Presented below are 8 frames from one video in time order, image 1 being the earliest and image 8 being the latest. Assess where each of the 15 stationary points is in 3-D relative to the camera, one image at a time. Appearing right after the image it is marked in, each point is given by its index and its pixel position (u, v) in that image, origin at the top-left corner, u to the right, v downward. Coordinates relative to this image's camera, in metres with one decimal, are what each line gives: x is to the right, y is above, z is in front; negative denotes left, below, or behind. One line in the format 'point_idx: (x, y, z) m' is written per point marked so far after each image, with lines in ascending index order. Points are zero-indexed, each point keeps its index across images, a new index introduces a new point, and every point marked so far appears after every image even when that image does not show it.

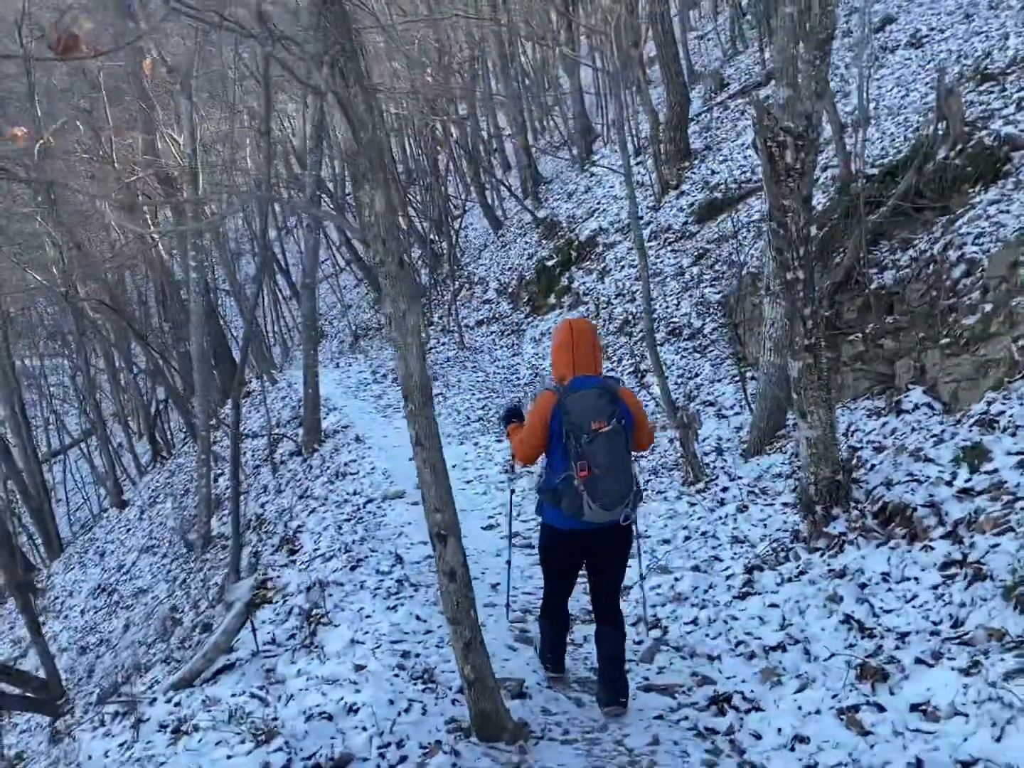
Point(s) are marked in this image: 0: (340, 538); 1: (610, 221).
0: (-1.6, -1.4, +9.6) m
1: (+1.8, +3.0, +19.6) m
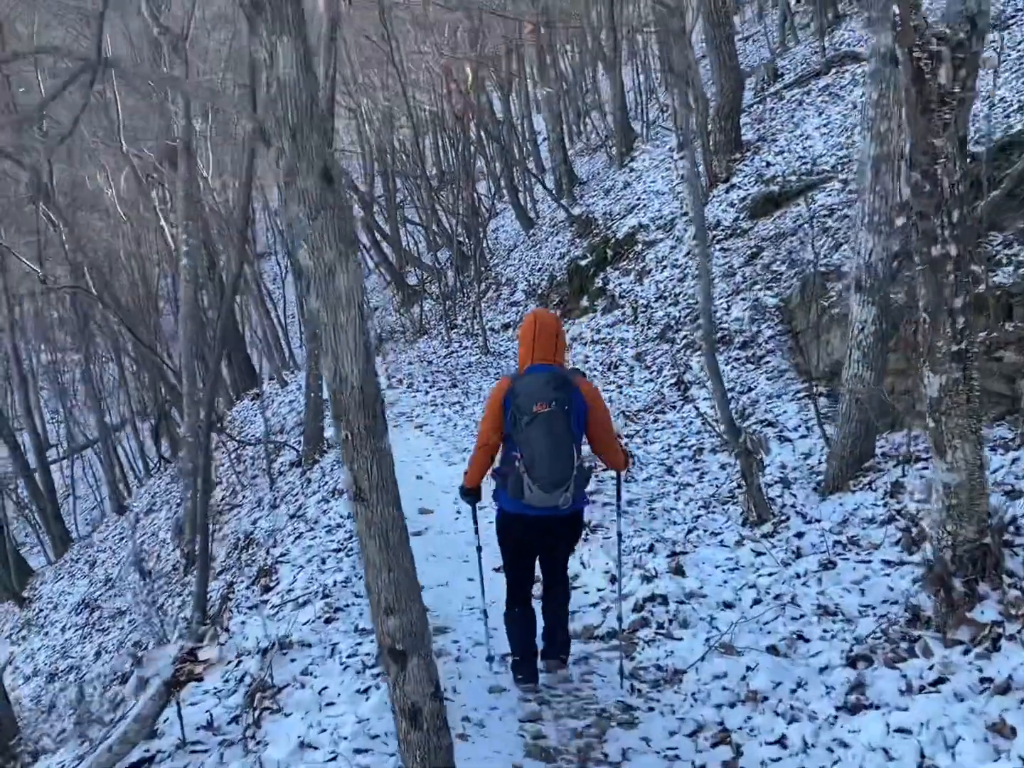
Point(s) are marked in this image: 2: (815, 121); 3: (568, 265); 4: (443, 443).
0: (-1.4, -1.4, +7.9) m
1: (+2.3, +2.8, +17.8) m
2: (+5.0, +4.3, +17.6) m
3: (+1.0, +2.2, +19.2) m
4: (-0.9, -0.7, +12.5) m
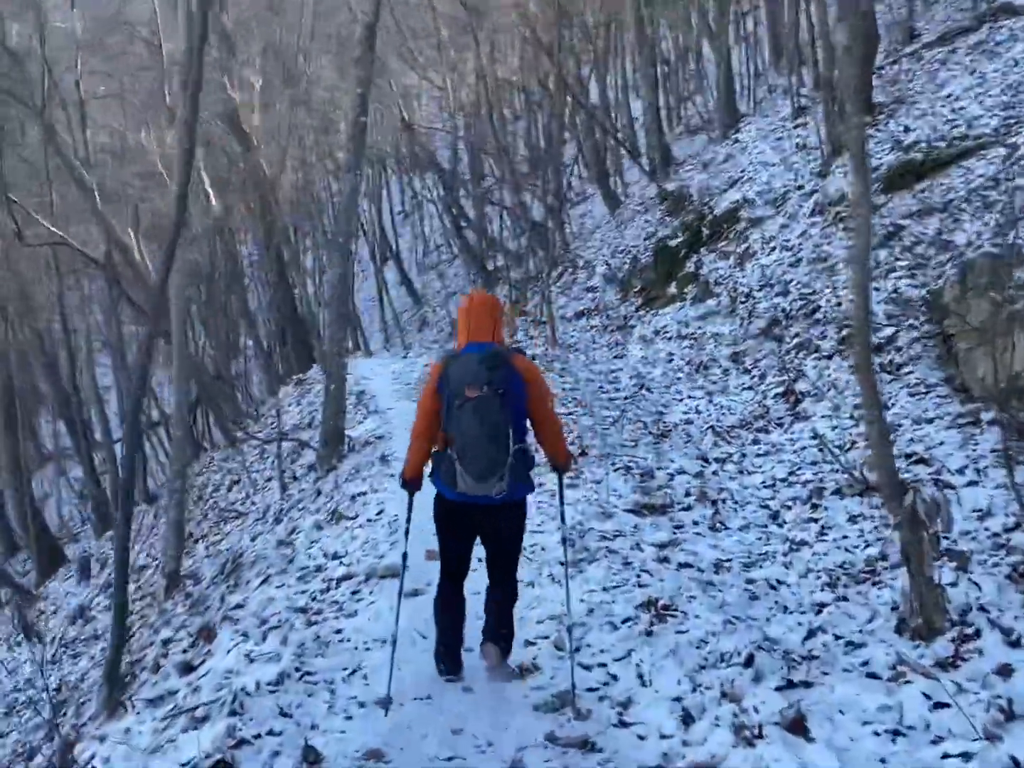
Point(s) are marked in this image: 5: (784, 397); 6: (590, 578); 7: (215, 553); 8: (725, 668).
0: (-1.3, -1.4, +5.4) m
1: (+3.4, +2.7, +14.9) m
2: (+6.1, +4.1, +14.4) m
3: (+2.2, +2.1, +16.5) m
4: (-0.4, -0.7, +9.9) m
5: (+2.5, -0.1, +9.9) m
6: (+0.5, -1.1, +6.2) m
7: (-3.1, -1.8, +11.2) m
8: (+0.9, -1.3, +4.8) m
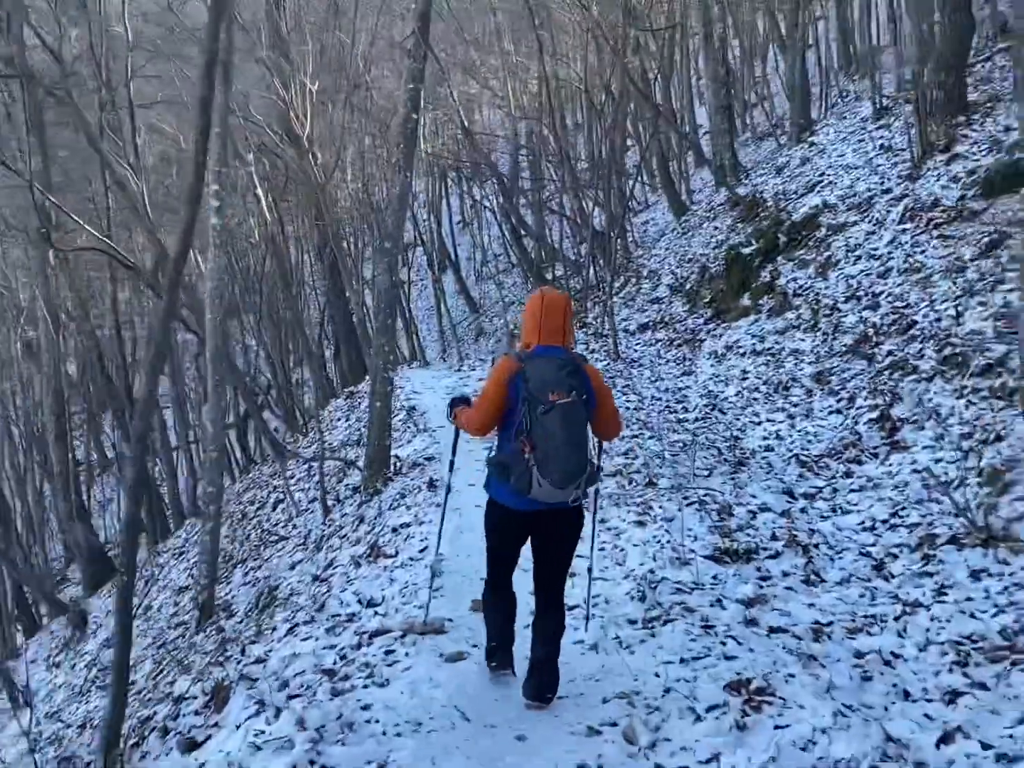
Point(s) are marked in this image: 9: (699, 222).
0: (-1.0, -1.5, +4.5) m
1: (+4.2, +2.4, +13.8) m
2: (+6.9, +3.8, +13.2) m
3: (+3.1, +1.9, +15.4) m
4: (+0.1, -0.8, +9.0) m
5: (+3.0, -0.3, +8.8) m
6: (+0.8, -1.3, +5.3) m
7: (-2.5, -1.9, +10.5) m
8: (+1.2, -1.4, +3.8) m
9: (+3.5, +3.0, +19.8) m
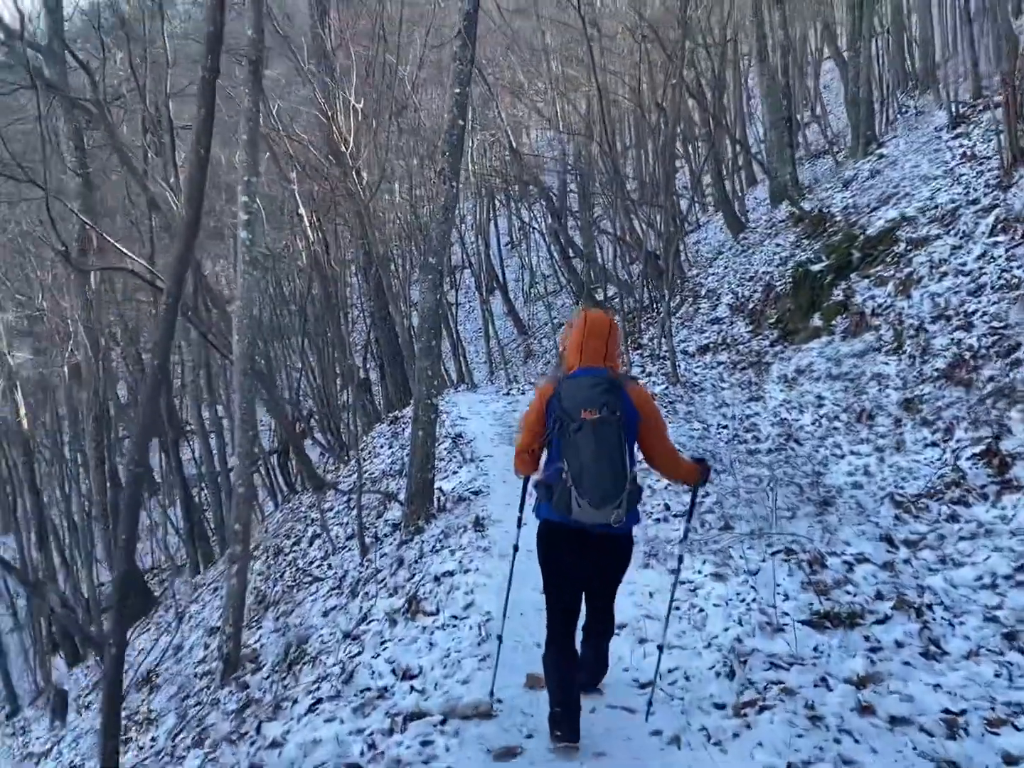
0: (-0.8, -1.6, +3.6) m
1: (+4.9, +2.1, +12.8) m
2: (+7.5, +3.5, +12.1) m
3: (+3.8, +1.5, +14.4) m
4: (+0.5, -1.1, +8.1) m
5: (+3.4, -0.5, +7.8) m
6: (+1.0, -1.4, +4.3) m
7: (-2.1, -2.2, +9.6) m
8: (+1.4, -1.5, +2.8) m
9: (+4.3, +2.5, +18.8) m
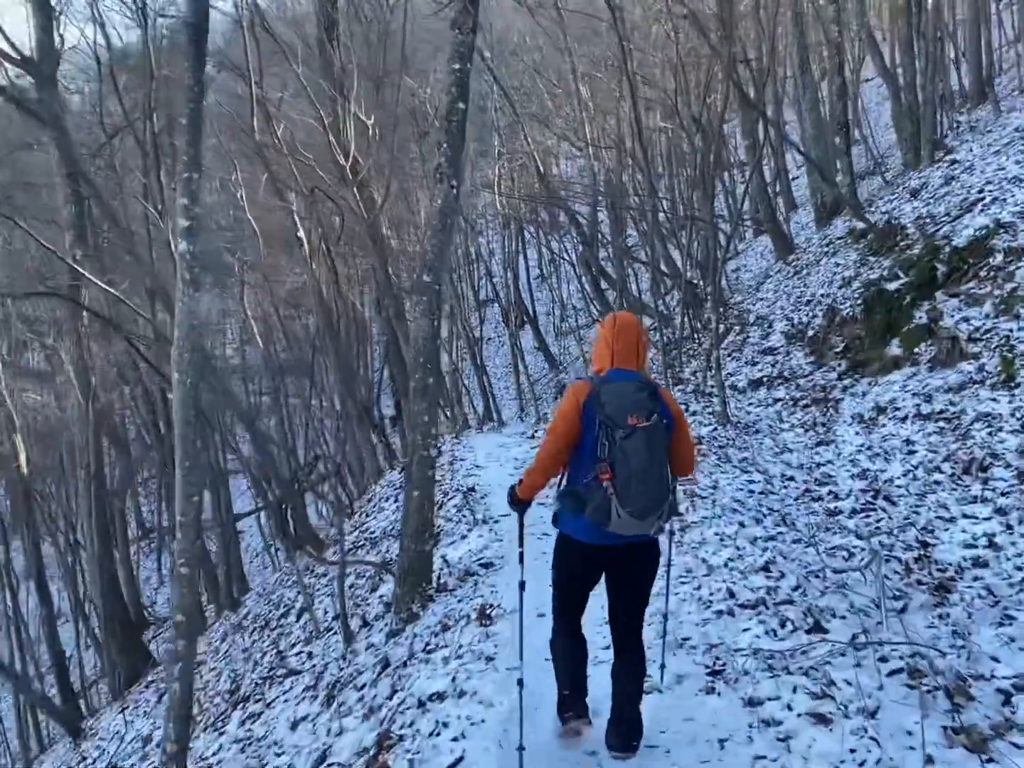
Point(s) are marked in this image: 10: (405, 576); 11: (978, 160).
0: (-0.9, -1.8, +1.7) m
1: (+5.1, +1.7, +10.8) m
2: (+7.6, +3.2, +10.0) m
3: (+4.0, +1.1, +12.4) m
4: (+0.6, -1.3, +6.1) m
5: (+3.5, -0.8, +5.7) m
6: (+1.0, -1.6, +2.3) m
7: (-1.9, -2.5, +7.7) m
8: (+1.3, -1.6, +0.8) m
9: (+4.7, +2.0, +16.8) m
10: (-0.7, -1.4, +7.7) m
11: (+6.3, +3.0, +14.5) m
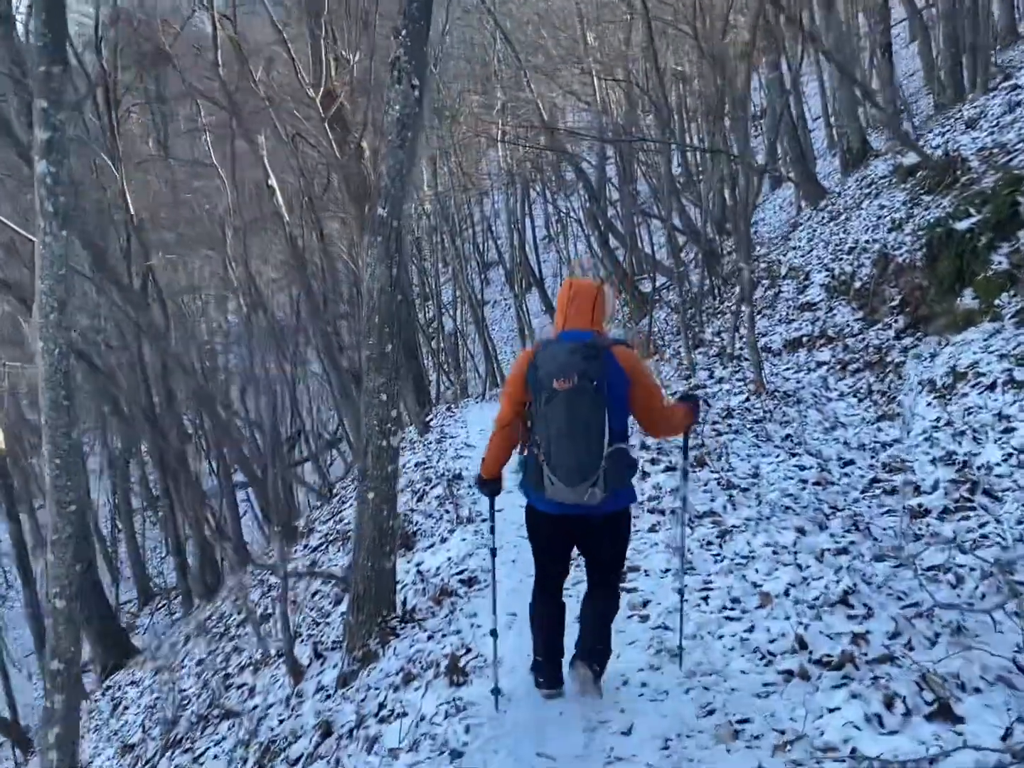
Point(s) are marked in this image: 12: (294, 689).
0: (-1.0, -1.8, -0.1) m
1: (+5.0, +2.1, +8.9) m
2: (+7.6, +3.5, +8.0) m
3: (+4.0, +1.5, +10.5) m
4: (+0.5, -1.2, +4.3) m
5: (+3.4, -0.6, +3.9) m
6: (+0.9, -1.6, +0.6) m
7: (-2.0, -2.4, +6.0) m
8: (+1.1, -1.6, -1.0) m
9: (+4.7, +2.5, +14.9) m
10: (-0.8, -1.2, +5.9) m
11: (+6.2, +3.5, +12.5) m
12: (-1.2, -1.8, +6.1) m
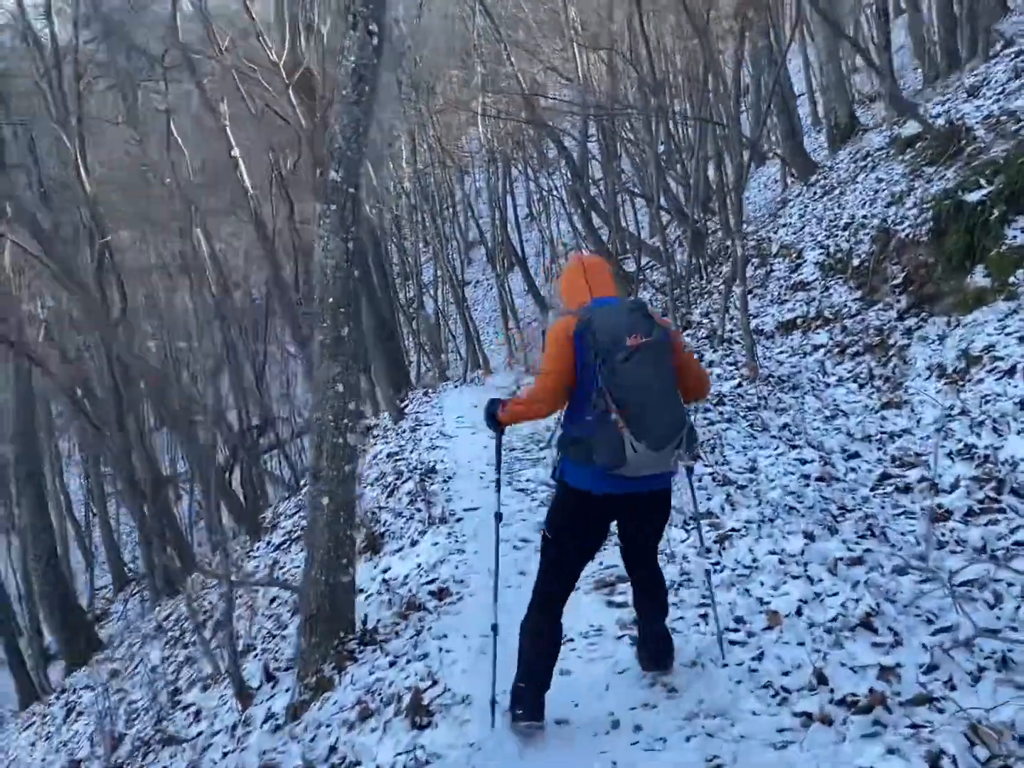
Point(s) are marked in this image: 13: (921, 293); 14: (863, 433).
0: (-1.0, -1.9, -0.7) m
1: (+4.8, +2.2, +8.2) m
2: (+7.4, +3.6, +7.4) m
3: (+3.8, +1.6, +9.9) m
4: (+0.4, -1.2, +3.7) m
5: (+3.3, -0.6, +3.3) m
6: (+0.8, -1.6, -0.1) m
7: (-2.1, -2.3, +5.3) m
8: (+1.1, -1.7, -1.6) m
9: (+4.4, +2.7, +14.3) m
10: (-0.9, -1.1, +5.3) m
11: (+6.0, +3.7, +11.9) m
12: (-1.4, -1.7, +5.5) m
13: (+3.4, +0.8, +9.0) m
14: (+2.4, -0.3, +7.2) m
